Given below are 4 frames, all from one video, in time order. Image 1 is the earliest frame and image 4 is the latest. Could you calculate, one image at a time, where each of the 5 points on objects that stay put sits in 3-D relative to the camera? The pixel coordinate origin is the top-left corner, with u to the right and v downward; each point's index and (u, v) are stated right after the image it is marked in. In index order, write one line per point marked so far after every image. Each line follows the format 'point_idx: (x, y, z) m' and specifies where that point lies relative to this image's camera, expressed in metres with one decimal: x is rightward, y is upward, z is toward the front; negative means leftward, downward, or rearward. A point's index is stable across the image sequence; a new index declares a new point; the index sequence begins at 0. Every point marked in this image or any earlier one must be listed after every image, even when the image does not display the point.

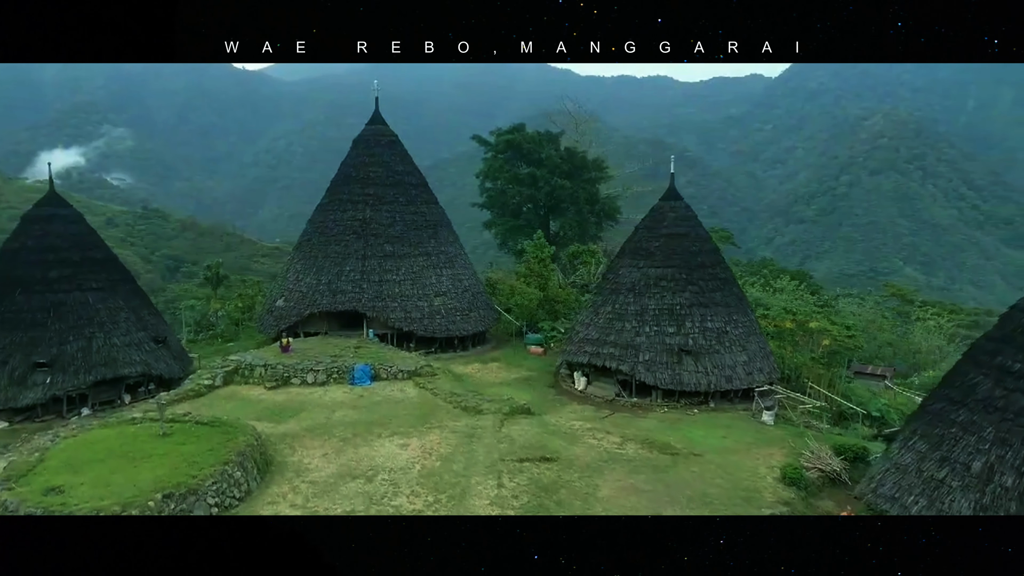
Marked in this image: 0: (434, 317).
0: (-2.2, -0.8, +19.8) m
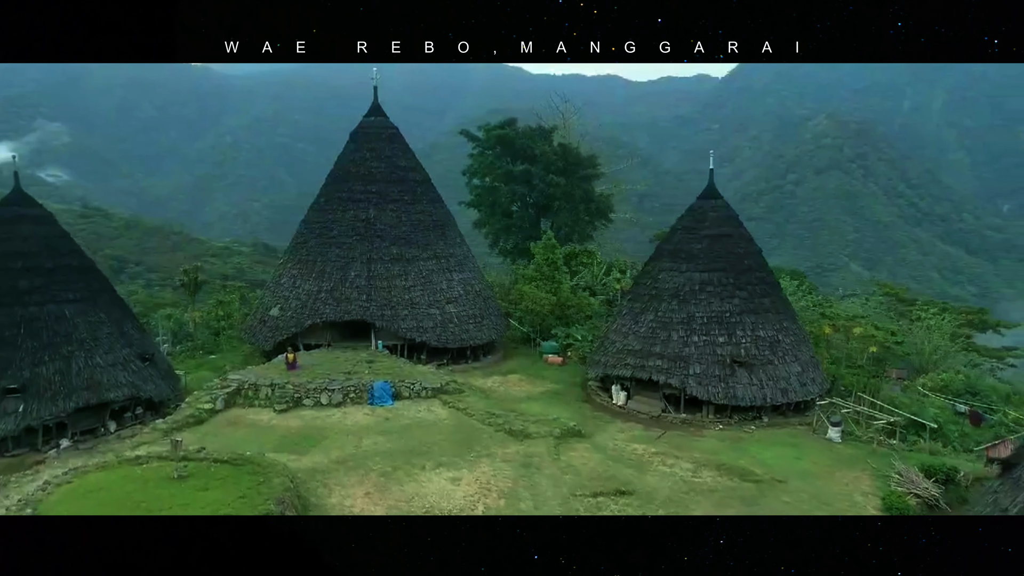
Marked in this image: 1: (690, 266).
0: (-1.7, -1.0, +18.2) m
1: (+3.9, +0.5, +15.1) m
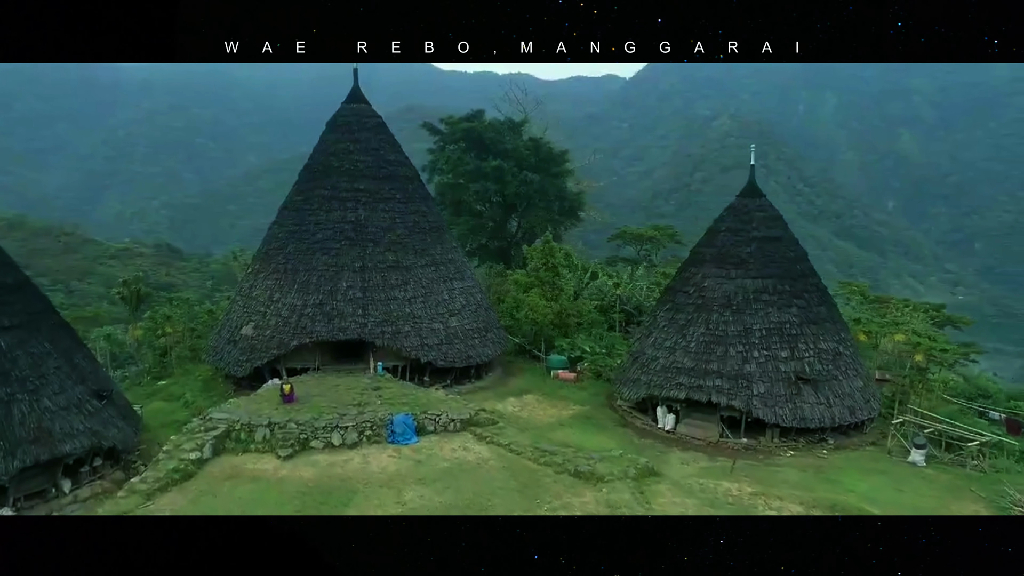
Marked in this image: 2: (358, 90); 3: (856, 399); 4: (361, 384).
0: (-1.4, -1.2, +16.1) m
1: (+4.5, +0.3, +13.6) m
2: (-3.9, +5.1, +17.6) m
3: (+6.6, -2.1, +13.1) m
4: (-3.0, -1.9, +13.8) m
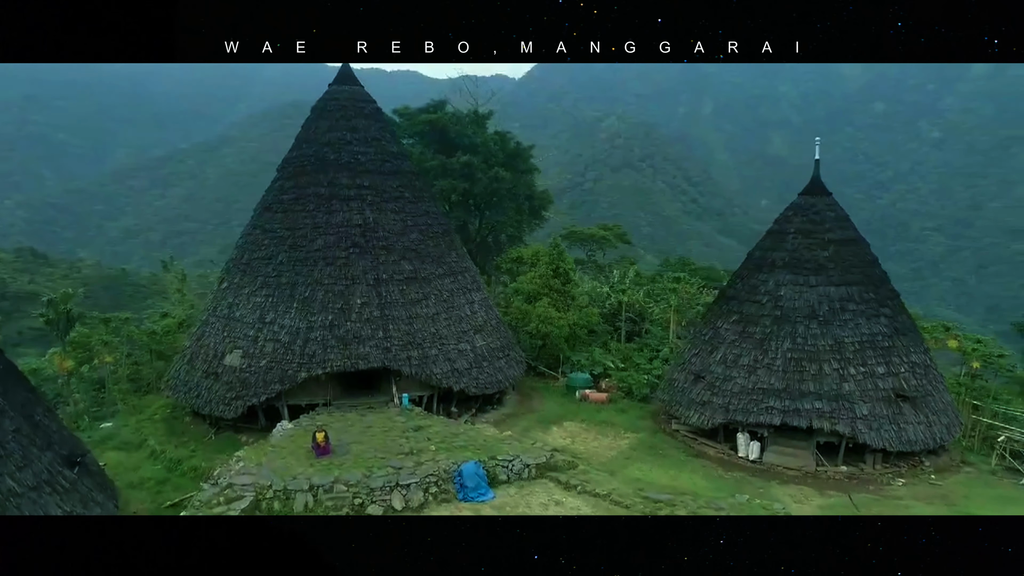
0: (-0.6, -1.5, +13.8) m
1: (+5.6, +0.1, +12.3) m
2: (-3.5, +4.8, +14.9) m
3: (+7.7, -2.2, +12.0) m
4: (-1.9, -2.2, +11.3) m
